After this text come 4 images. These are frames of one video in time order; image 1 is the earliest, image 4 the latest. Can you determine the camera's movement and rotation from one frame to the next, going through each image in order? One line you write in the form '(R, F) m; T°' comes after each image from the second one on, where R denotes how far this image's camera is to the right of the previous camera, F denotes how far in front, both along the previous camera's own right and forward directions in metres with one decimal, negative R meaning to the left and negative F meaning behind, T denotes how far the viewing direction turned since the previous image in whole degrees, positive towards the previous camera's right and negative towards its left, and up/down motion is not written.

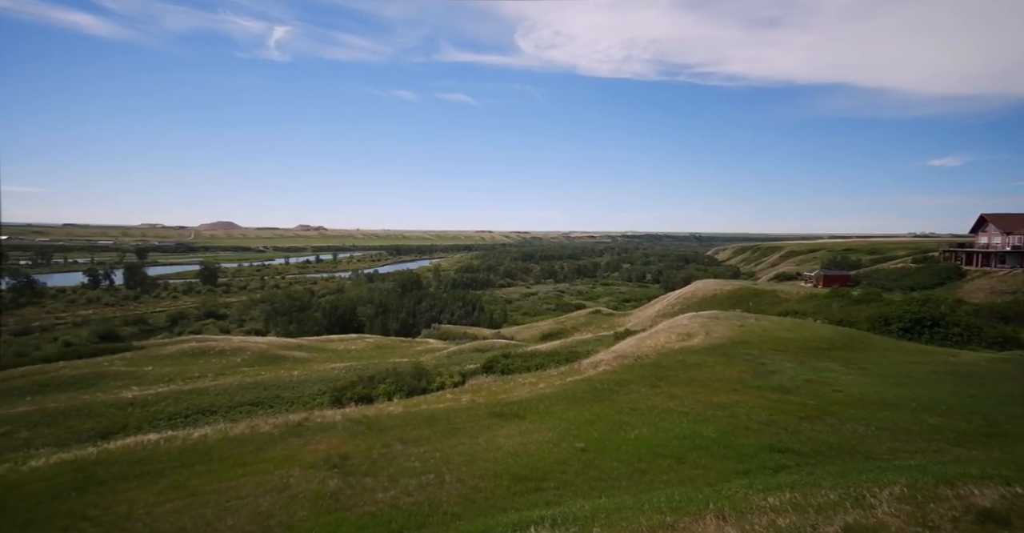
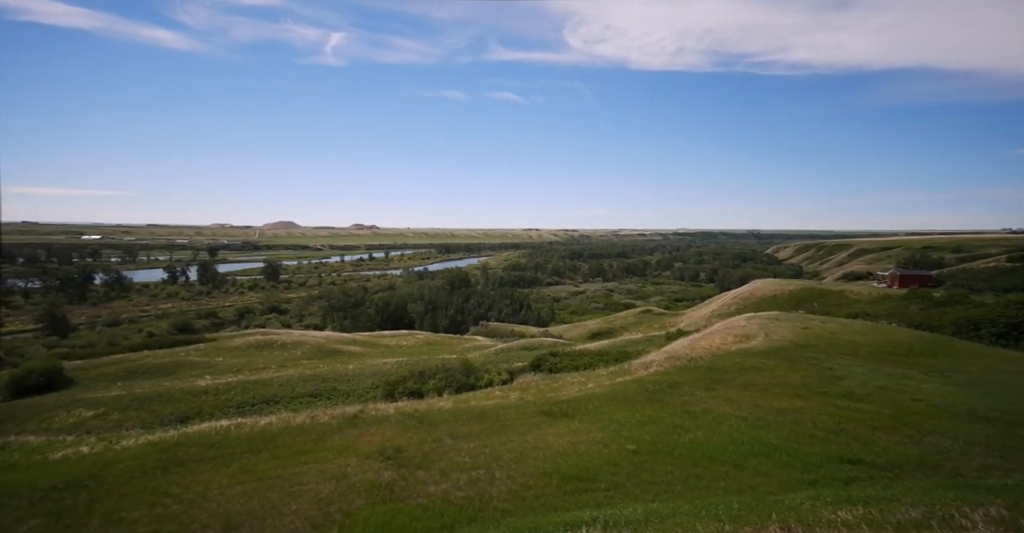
(-0.2, +0.3) m; -5°
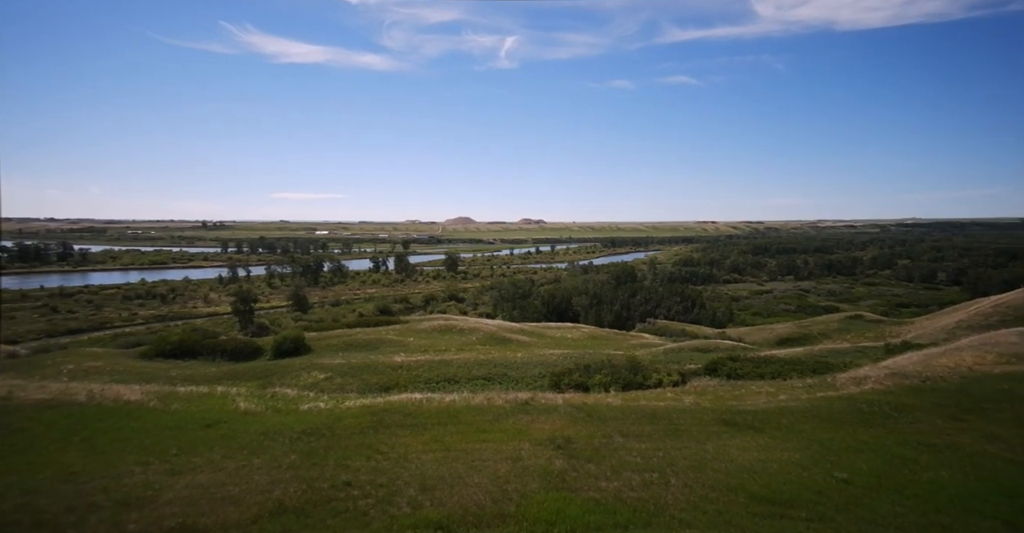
(-0.9, +1.7) m; -16°
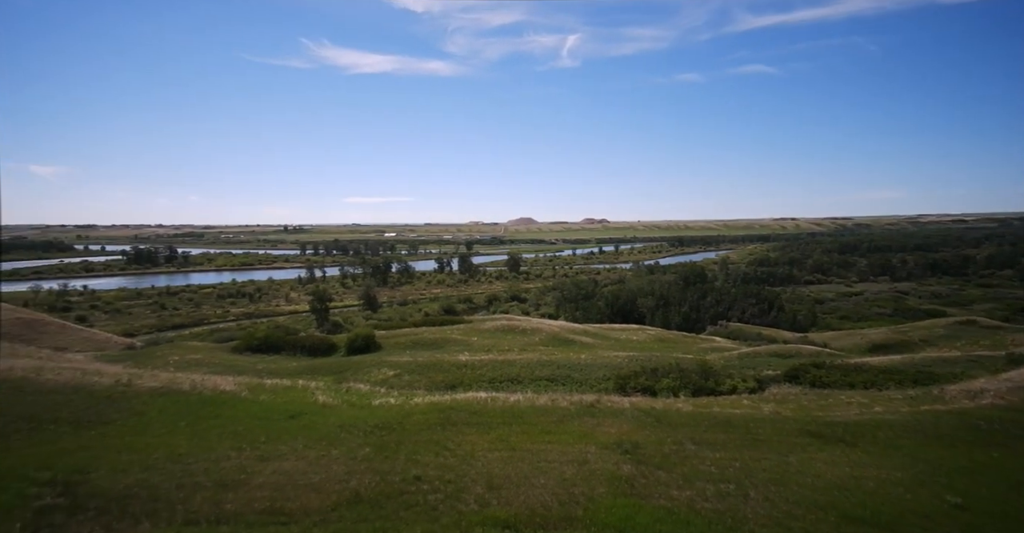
(-0.4, +1.2) m; -6°
